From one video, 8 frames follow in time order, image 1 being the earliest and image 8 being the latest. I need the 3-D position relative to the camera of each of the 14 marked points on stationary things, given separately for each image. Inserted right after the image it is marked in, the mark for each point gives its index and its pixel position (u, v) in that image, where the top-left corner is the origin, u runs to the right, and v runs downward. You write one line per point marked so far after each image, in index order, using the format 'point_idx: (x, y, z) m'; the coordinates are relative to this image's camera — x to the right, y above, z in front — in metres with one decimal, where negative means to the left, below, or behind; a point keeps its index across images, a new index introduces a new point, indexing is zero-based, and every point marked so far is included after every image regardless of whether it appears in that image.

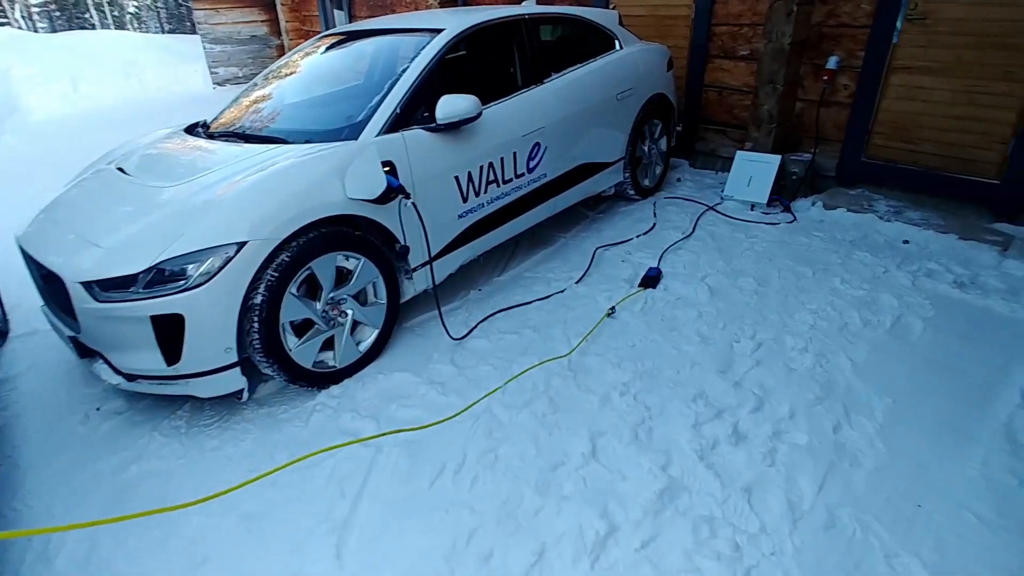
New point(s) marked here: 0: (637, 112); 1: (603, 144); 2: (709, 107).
0: (+0.9, +1.2, +4.0) m
1: (+0.6, +0.9, +3.8) m
2: (+1.7, +1.5, +4.8) m
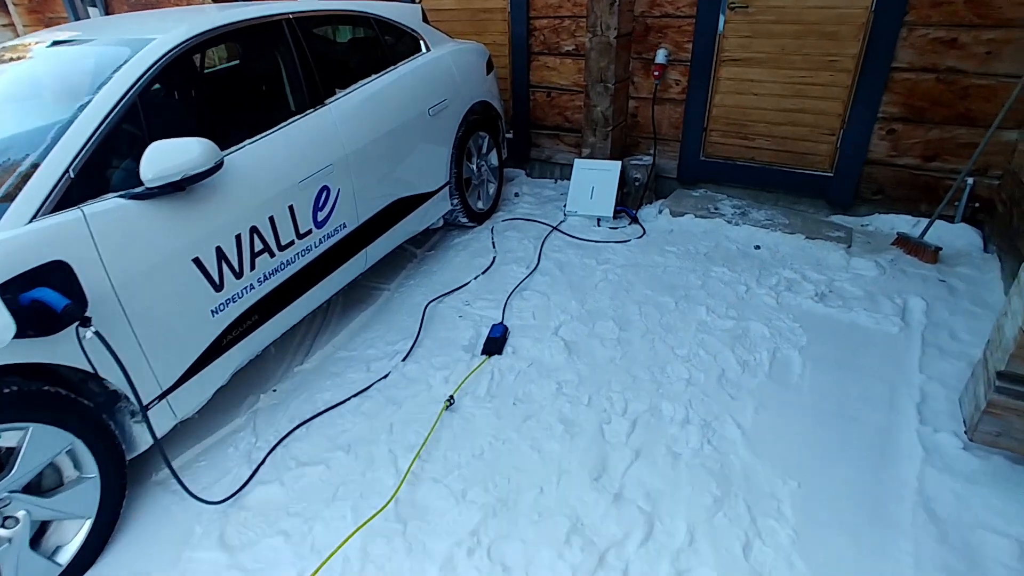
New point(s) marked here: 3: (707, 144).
0: (-0.3, +1.0, +3.4) m
1: (-0.5, +0.6, +3.1) m
2: (+0.2, +1.3, +4.3) m
3: (+1.3, +1.0, +3.8) m
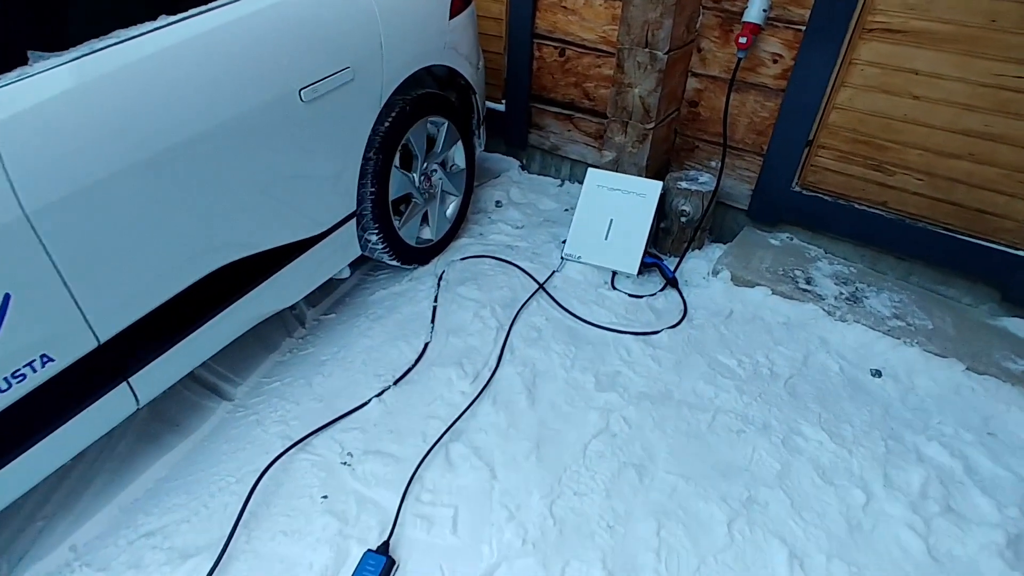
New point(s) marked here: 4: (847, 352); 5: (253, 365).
0: (-0.4, +0.6, +1.9) m
1: (-0.6, +0.3, +1.7) m
2: (+0.2, +1.0, +2.8) m
3: (+1.2, +0.5, +2.3) m
4: (+1.2, -0.2, +2.1) m
5: (-0.9, -0.3, +1.9) m
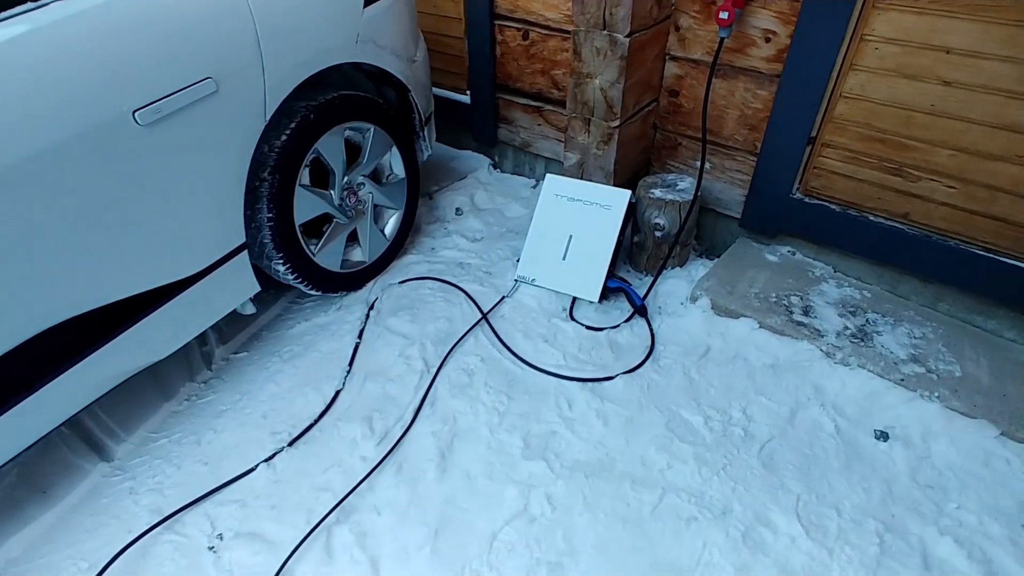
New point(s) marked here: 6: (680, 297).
0: (-0.7, +0.5, +1.6) m
1: (-0.9, +0.1, +1.4) m
2: (0.0, +0.9, +2.4) m
3: (+1.0, +0.4, +1.9) m
4: (+1.0, -0.3, +1.7) m
5: (-1.1, -0.4, +1.7) m
6: (+0.6, 0.0, +2.0) m
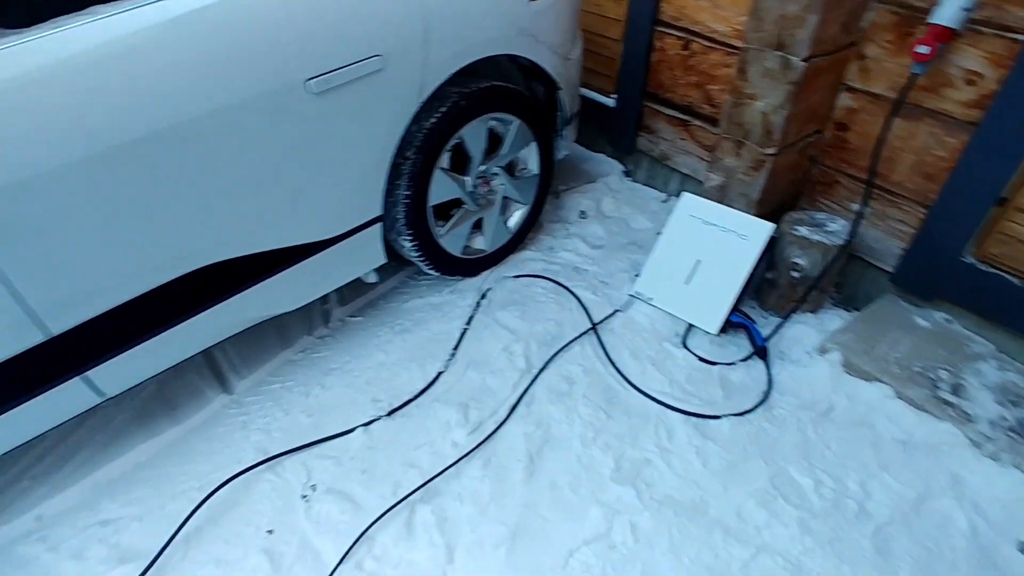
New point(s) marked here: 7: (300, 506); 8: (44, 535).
0: (-0.3, +0.5, +1.7) m
1: (-0.6, +0.2, +1.5) m
2: (+0.6, +0.9, +2.3) m
3: (+1.4, +0.2, +1.7) m
4: (+1.2, -0.6, +1.5) m
5: (-0.8, -0.2, +1.9) m
6: (+0.9, -0.2, +1.8) m
7: (-0.5, -0.6, +1.5) m
8: (-1.2, -0.6, +1.5) m
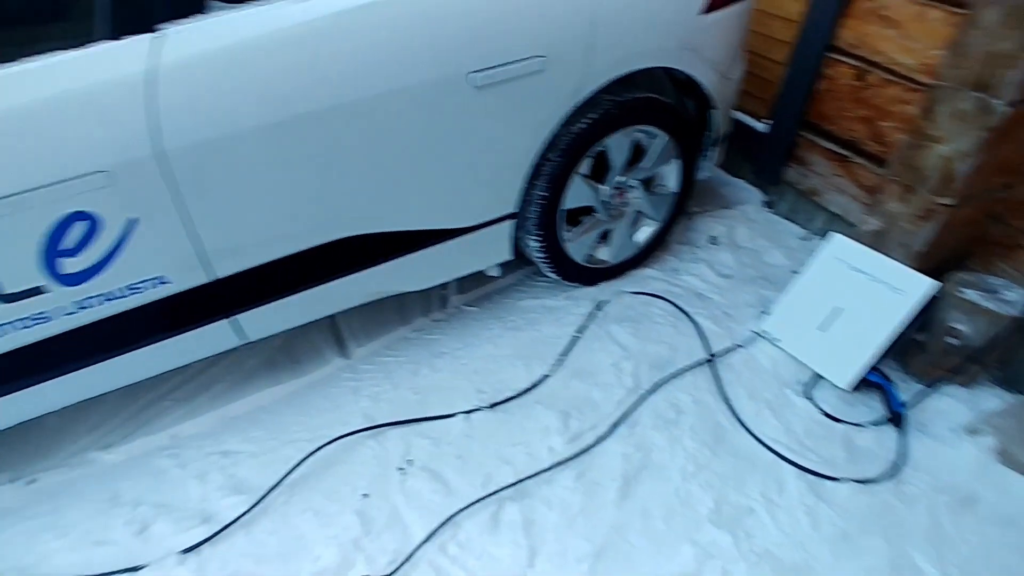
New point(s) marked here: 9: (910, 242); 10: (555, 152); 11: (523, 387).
0: (+0.2, +0.5, +1.7) m
1: (-0.2, +0.3, +1.6) m
2: (+1.2, +0.7, +2.1) m
3: (+1.7, -0.1, +1.4) m
4: (+1.4, -0.8, +1.2) m
5: (-0.4, -0.1, +1.9) m
6: (+1.3, -0.4, +1.6) m
7: (-0.3, -0.5, +1.6) m
8: (-1.0, -0.5, +1.6) m
9: (+1.2, +0.1, +1.7) m
10: (+0.1, +0.4, +1.7) m
11: (0.0, -0.3, +1.8) m
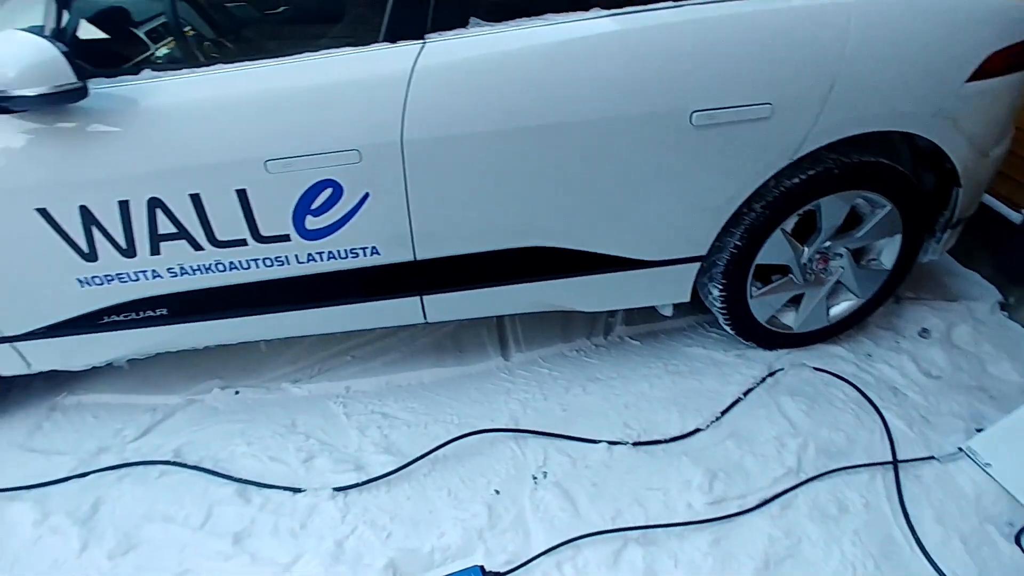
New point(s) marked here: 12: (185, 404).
0: (+0.8, +0.3, +1.6) m
1: (+0.3, +0.2, +1.6) m
2: (+1.9, +0.3, +1.8) m
3: (+2.0, -0.6, +0.9) m
4: (+1.5, -1.1, +0.8) m
5: (+0.1, -0.2, +2.0) m
6: (+1.6, -0.8, +1.3) m
7: (0.0, -0.5, +1.6) m
8: (-0.5, -0.4, +1.8) m
9: (+1.7, -0.2, +1.4) m
10: (+0.7, +0.2, +1.6) m
11: (+0.5, -0.4, +1.7) m
12: (-1.0, -0.4, +1.8) m
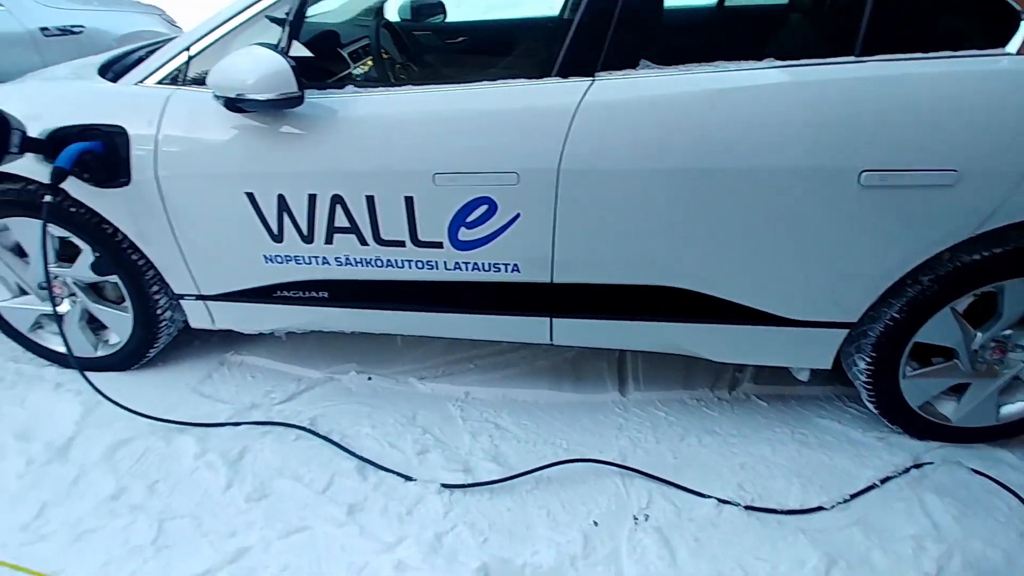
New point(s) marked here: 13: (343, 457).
0: (+1.2, +0.1, +1.4) m
1: (+0.7, 0.0, +1.5) m
2: (+2.3, -0.1, +1.4) m
3: (+2.1, -0.9, +0.5) m
4: (+1.5, -1.4, +0.5) m
5: (+0.5, -0.3, +2.0) m
6: (+1.7, -1.1, +0.9) m
7: (+0.3, -0.6, +1.6) m
8: (-0.2, -0.4, +1.9) m
9: (+1.9, -0.6, +1.0) m
10: (+1.1, 0.0, +1.5) m
11: (+0.8, -0.6, +1.6) m
12: (-0.7, -0.3, +2.1) m
13: (-0.5, -0.5, +1.8) m
